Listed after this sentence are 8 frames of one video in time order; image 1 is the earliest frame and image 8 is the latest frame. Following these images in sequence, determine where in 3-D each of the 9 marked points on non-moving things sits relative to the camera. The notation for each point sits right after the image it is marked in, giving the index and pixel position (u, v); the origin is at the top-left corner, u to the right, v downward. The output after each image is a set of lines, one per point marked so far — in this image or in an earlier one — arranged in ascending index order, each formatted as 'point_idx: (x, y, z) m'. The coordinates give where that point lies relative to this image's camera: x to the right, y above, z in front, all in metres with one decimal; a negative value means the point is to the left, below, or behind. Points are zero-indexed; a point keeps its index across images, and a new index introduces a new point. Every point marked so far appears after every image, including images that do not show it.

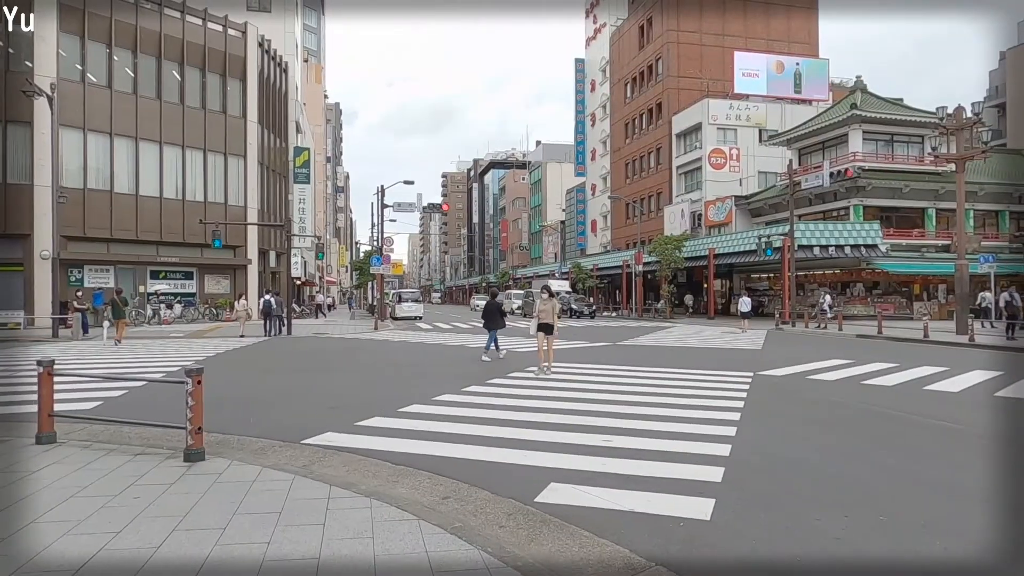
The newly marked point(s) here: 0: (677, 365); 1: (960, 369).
0: (+4.2, -1.9, +16.7) m
1: (+9.1, -1.7, +13.5) m
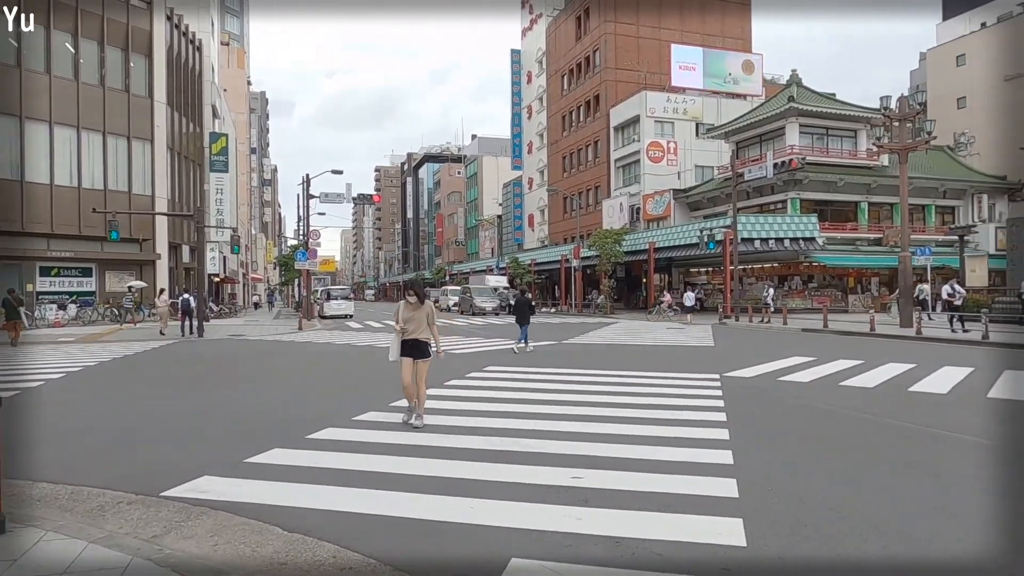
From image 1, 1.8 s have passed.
0: (+2.8, -1.7, +15.4) m
1: (+8.0, -1.5, +12.7) m
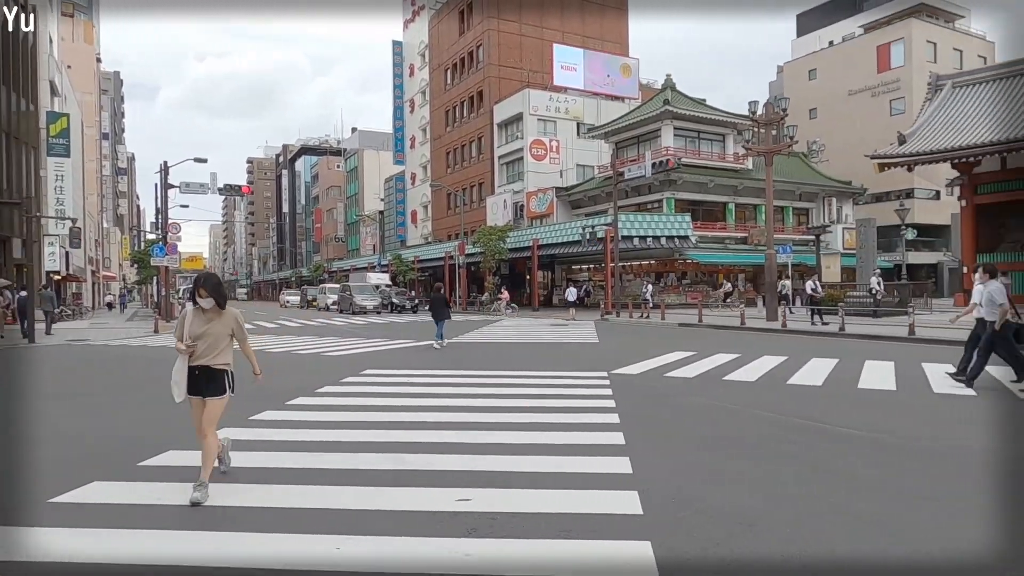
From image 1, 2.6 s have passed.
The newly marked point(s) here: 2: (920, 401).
0: (+0.2, -1.7, +14.9) m
1: (+5.7, -1.4, +13.2) m
2: (+5.5, -1.5, +8.6) m
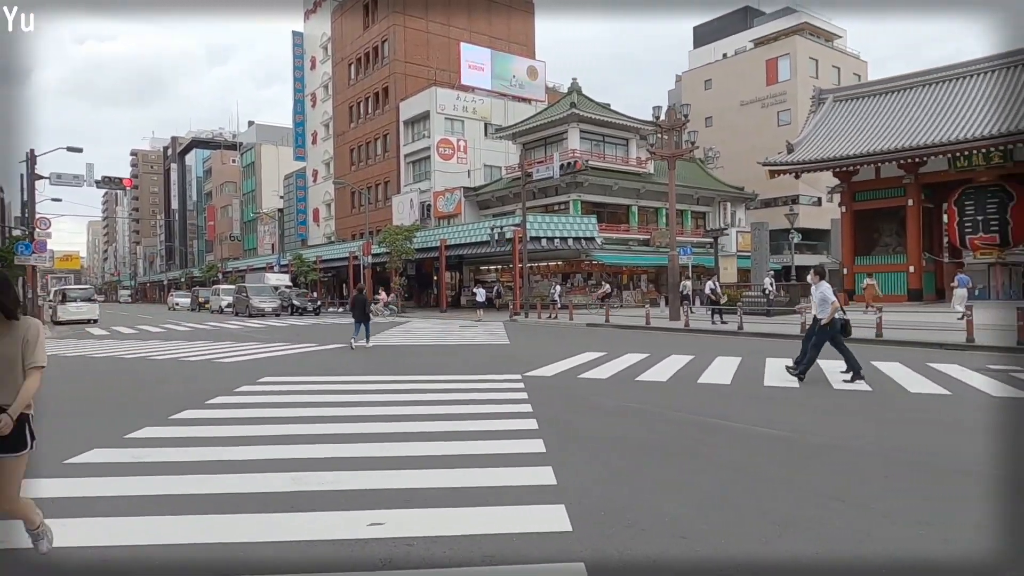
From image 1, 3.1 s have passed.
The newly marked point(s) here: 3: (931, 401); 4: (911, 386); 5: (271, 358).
0: (-1.8, -1.7, +14.5) m
1: (+4.0, -1.4, +13.5) m
2: (+4.4, -1.5, +8.9) m
3: (+5.7, -1.5, +8.5) m
4: (+5.9, -1.5, +9.8) m
5: (-5.9, -1.7, +16.1) m
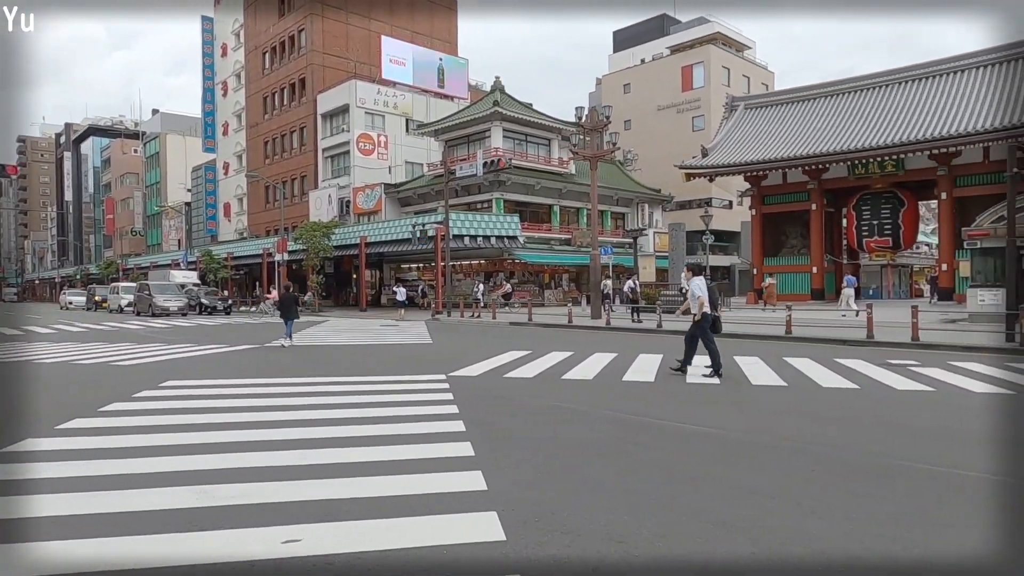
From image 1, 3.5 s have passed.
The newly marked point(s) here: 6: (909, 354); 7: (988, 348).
0: (-3.4, -1.6, +13.9) m
1: (+2.4, -1.4, +13.7) m
2: (+3.4, -1.5, +9.2) m
3: (+4.8, -1.5, +8.9) m
4: (+4.8, -1.4, +10.2) m
5: (-7.7, -1.6, +15.1) m
6: (+8.3, -1.4, +13.8) m
7: (+10.4, -1.3, +14.3) m
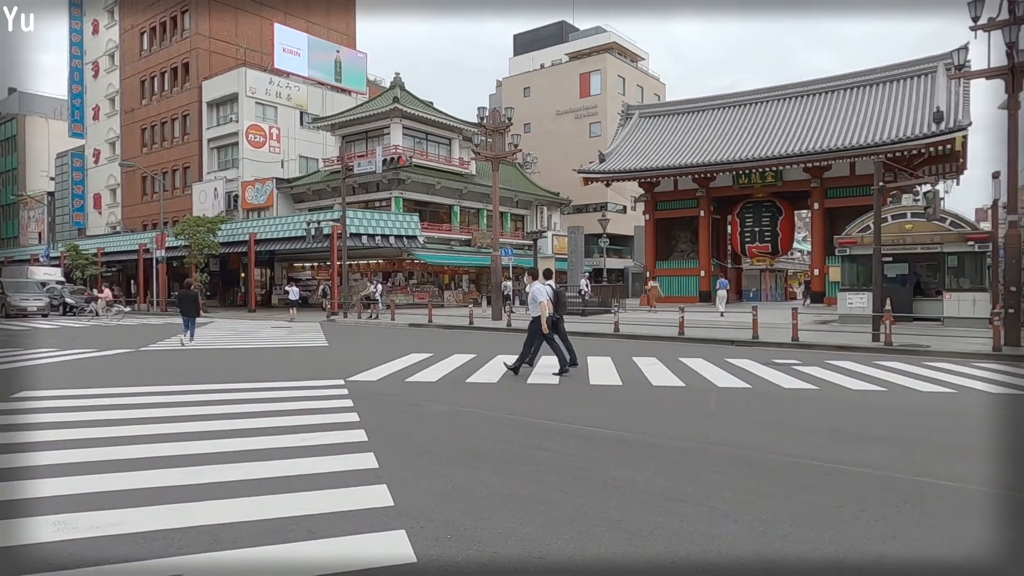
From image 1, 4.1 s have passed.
0: (-5.4, -1.6, +13.0) m
1: (+0.4, -1.4, +13.7) m
2: (+2.0, -1.5, +9.4) m
3: (+3.5, -1.5, +9.3) m
4: (+3.3, -1.5, +10.6) m
5: (-9.8, -1.6, +13.5) m
6: (+6.2, -1.5, +14.6) m
7: (+8.2, -1.4, +15.5) m
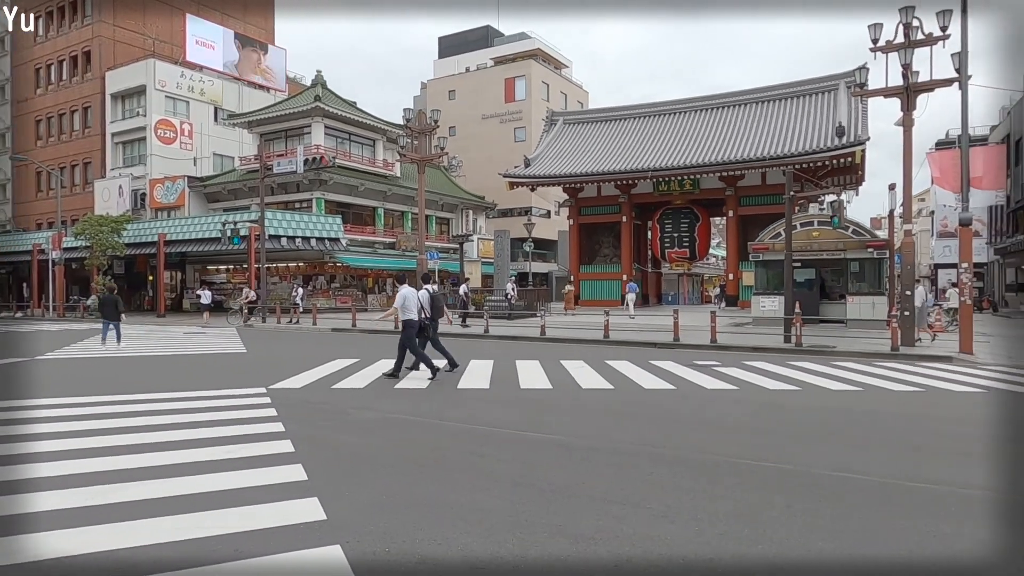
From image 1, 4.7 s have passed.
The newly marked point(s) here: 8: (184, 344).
0: (-6.8, -1.7, +12.2) m
1: (-1.1, -1.5, +13.6) m
2: (+1.0, -1.6, +9.5) m
3: (+2.5, -1.6, +9.6) m
4: (+2.2, -1.6, +10.8) m
5: (-11.2, -1.7, +12.2) m
6: (+4.5, -1.5, +15.2) m
7: (+6.4, -1.5, +16.2) m
8: (-9.9, -1.7, +19.7) m
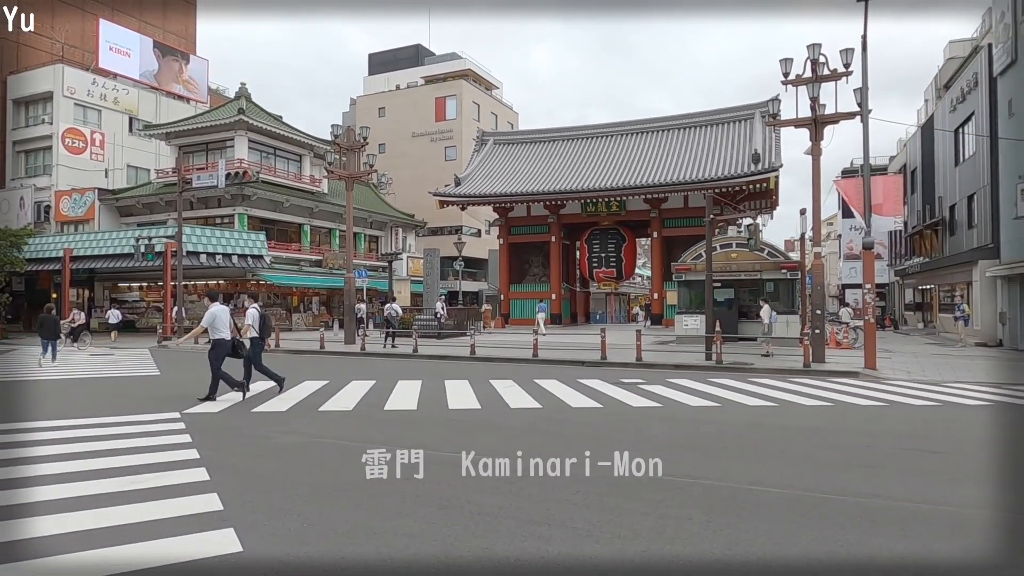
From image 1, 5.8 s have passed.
0: (-8.0, -2.0, +11.4) m
1: (-2.5, -1.9, +13.3) m
2: (0.0, -1.9, +9.5) m
3: (+1.4, -1.9, +9.8) m
4: (+1.0, -1.9, +11.0) m
5: (-12.4, -2.0, +11.0) m
6: (+2.9, -2.0, +15.5) m
7: (+4.7, -2.0, +16.8) m
8: (-11.9, -2.2, +18.5) m
